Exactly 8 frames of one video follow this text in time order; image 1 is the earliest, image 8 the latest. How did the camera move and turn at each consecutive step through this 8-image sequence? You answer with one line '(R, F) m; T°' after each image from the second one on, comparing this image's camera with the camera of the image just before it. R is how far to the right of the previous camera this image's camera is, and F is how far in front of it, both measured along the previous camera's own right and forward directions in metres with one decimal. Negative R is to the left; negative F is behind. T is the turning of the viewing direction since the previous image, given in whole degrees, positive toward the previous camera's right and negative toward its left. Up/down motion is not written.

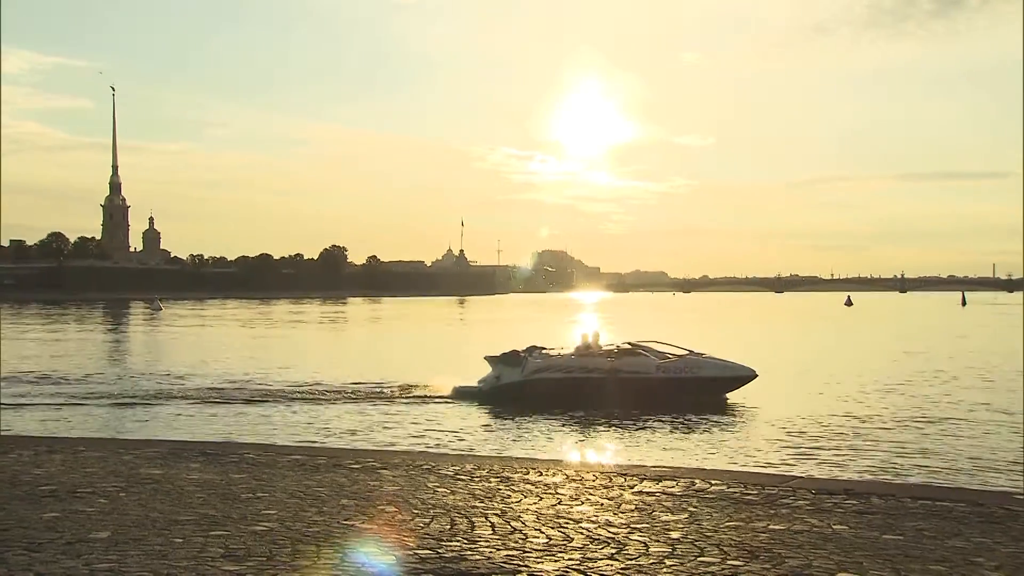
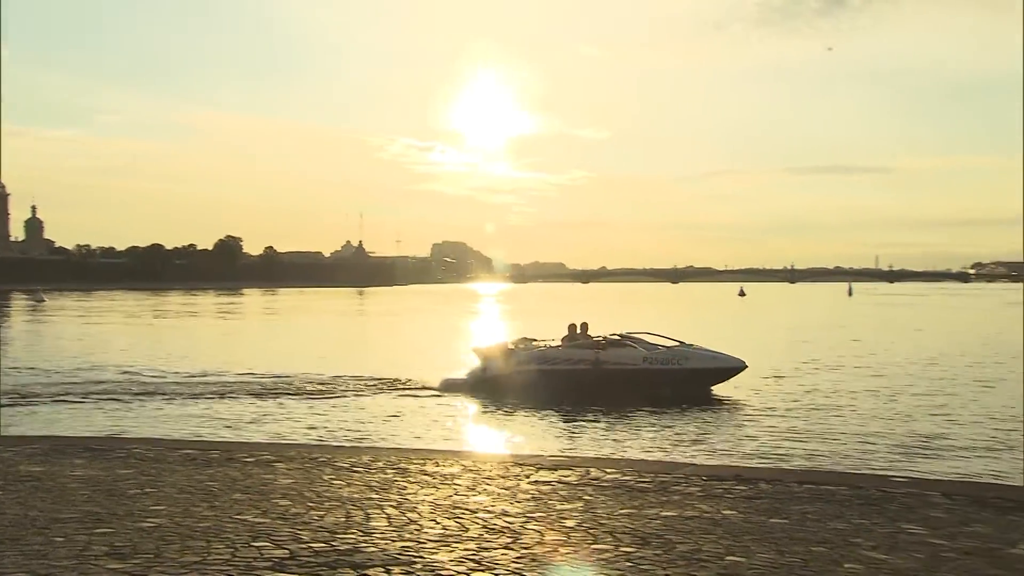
(+0.2, 0.0) m; +4°
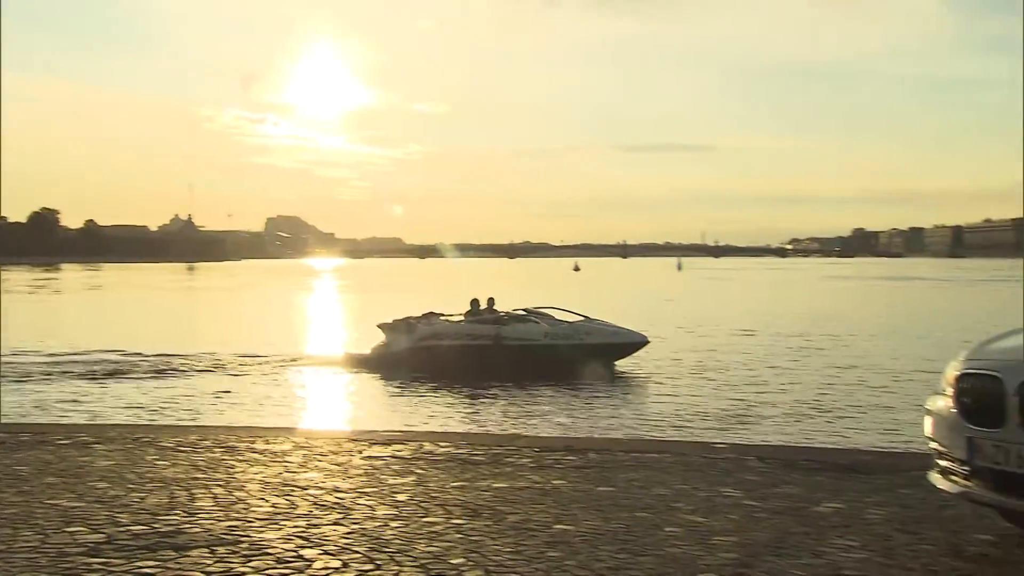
(+0.4, 0.0) m; +7°
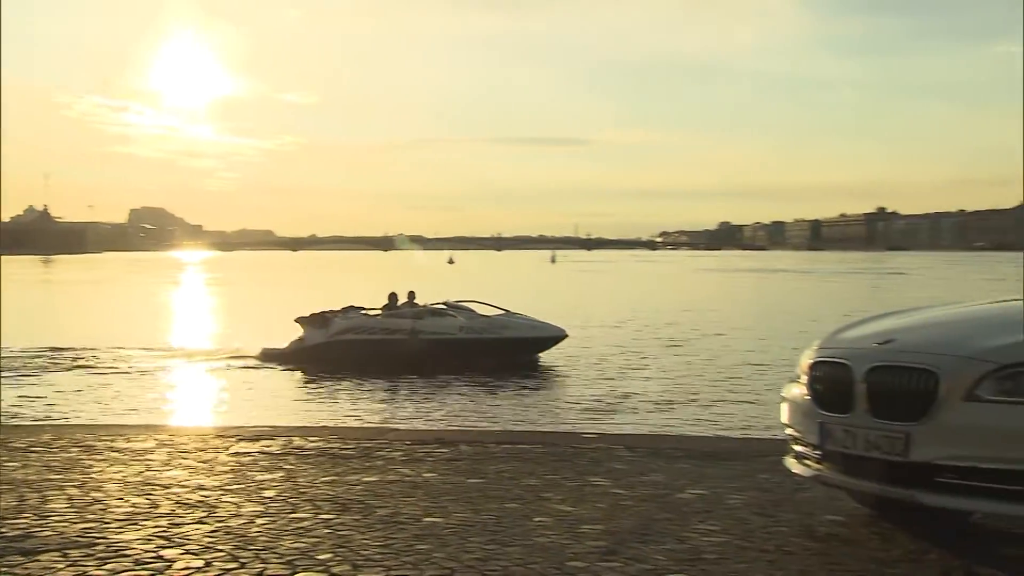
(+0.3, 0.0) m; +5°
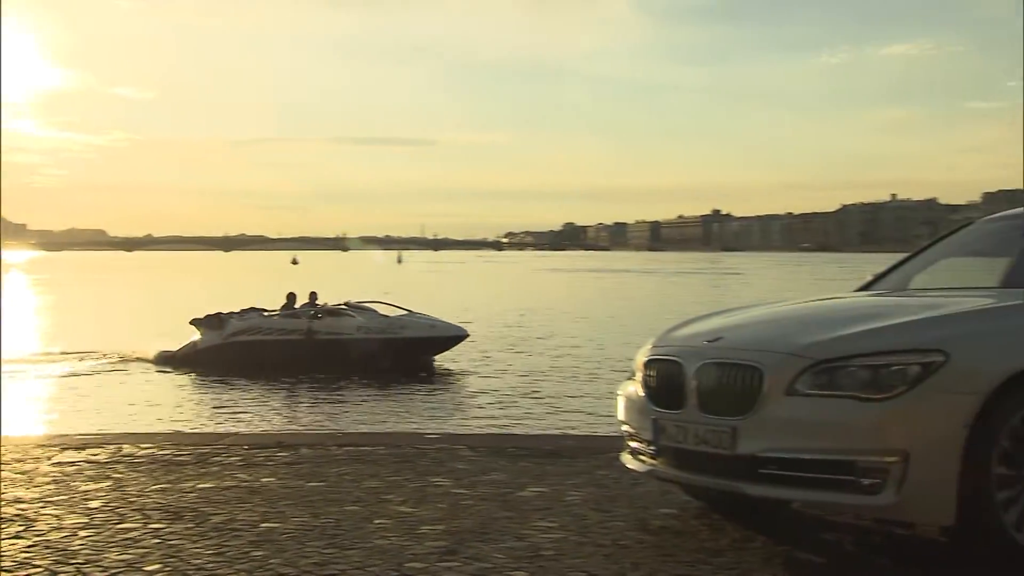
(+0.4, 0.0) m; +7°
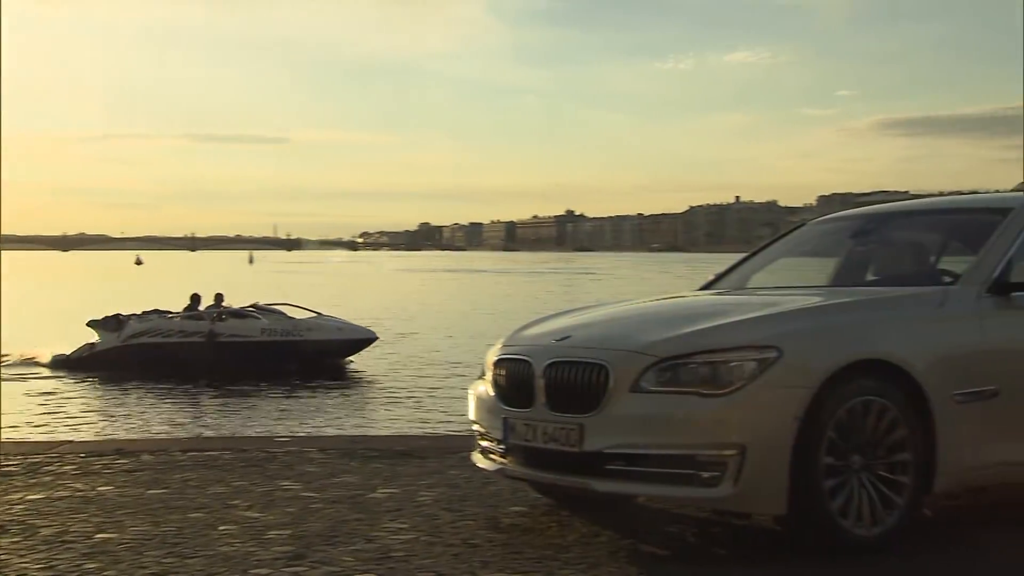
(+0.4, 0.0) m; +6°
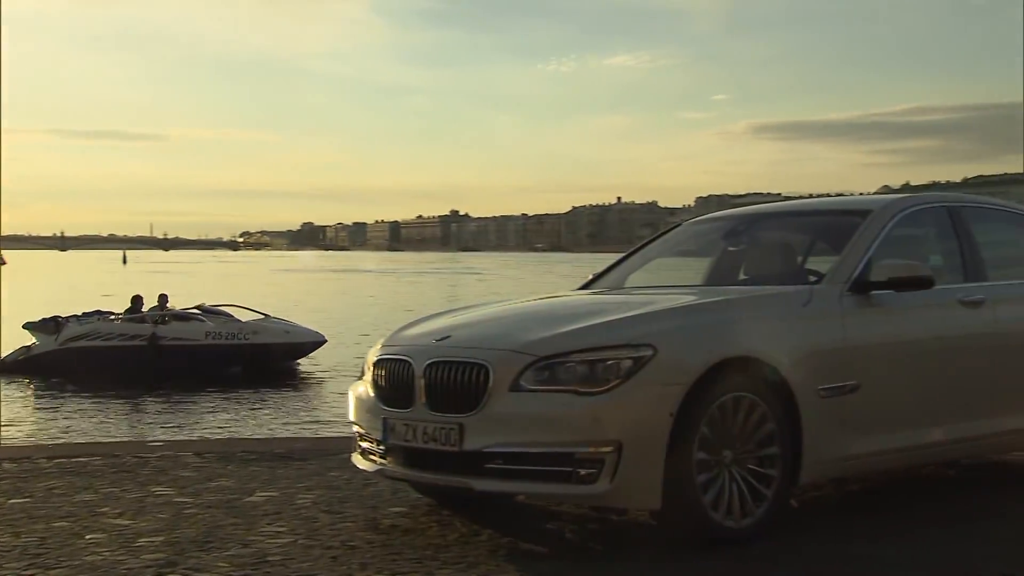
(+0.3, 0.0) m; +5°
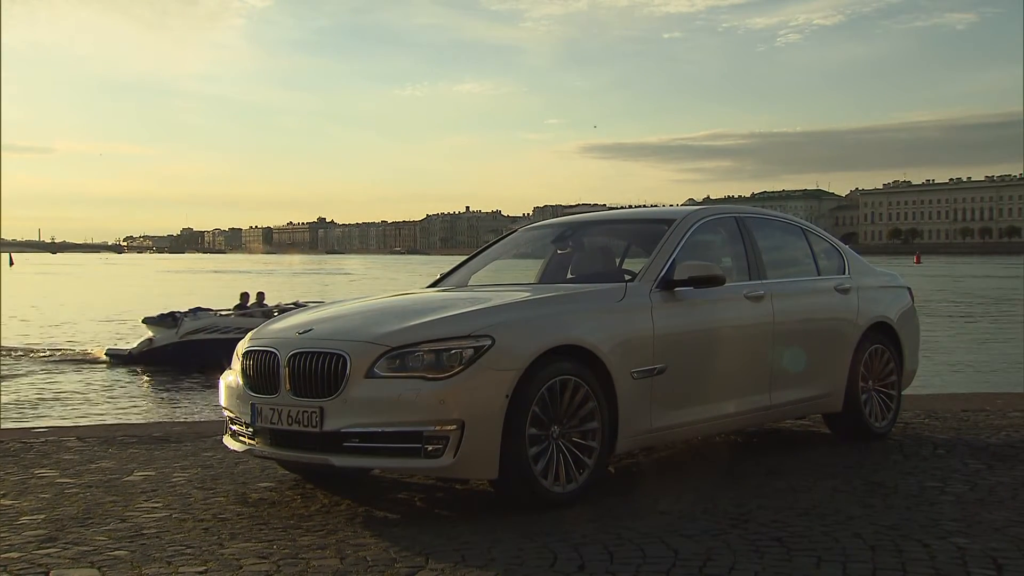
(+0.4, -0.9) m; +6°
